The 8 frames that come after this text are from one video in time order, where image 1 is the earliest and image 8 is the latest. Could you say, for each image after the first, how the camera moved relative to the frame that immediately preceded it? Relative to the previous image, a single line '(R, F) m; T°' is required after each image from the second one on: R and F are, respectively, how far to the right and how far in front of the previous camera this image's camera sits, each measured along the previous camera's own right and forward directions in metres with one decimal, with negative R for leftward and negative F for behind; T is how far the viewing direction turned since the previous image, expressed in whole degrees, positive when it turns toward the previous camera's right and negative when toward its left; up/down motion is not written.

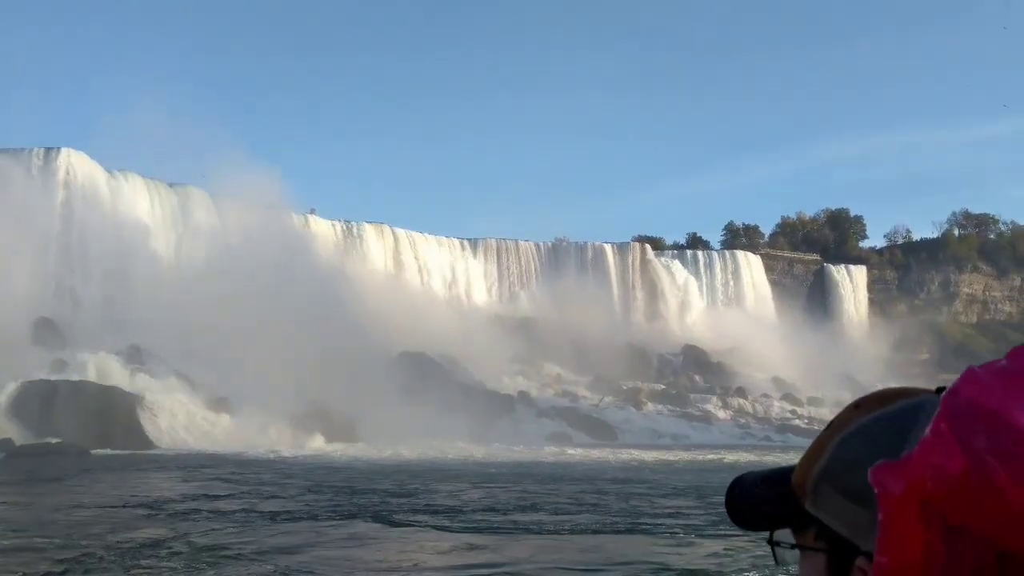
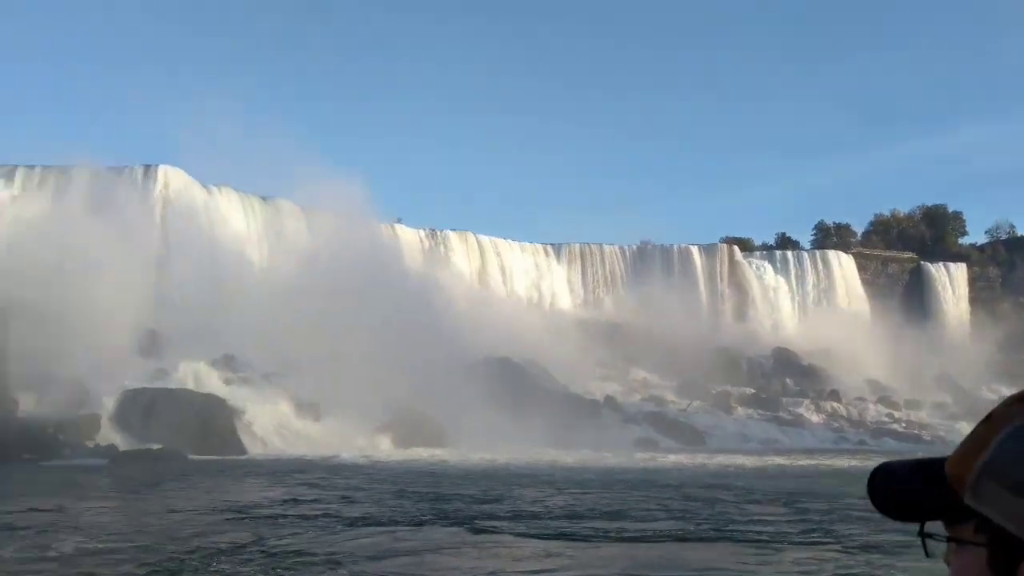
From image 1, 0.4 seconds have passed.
(+0.2, 0.0) m; -6°
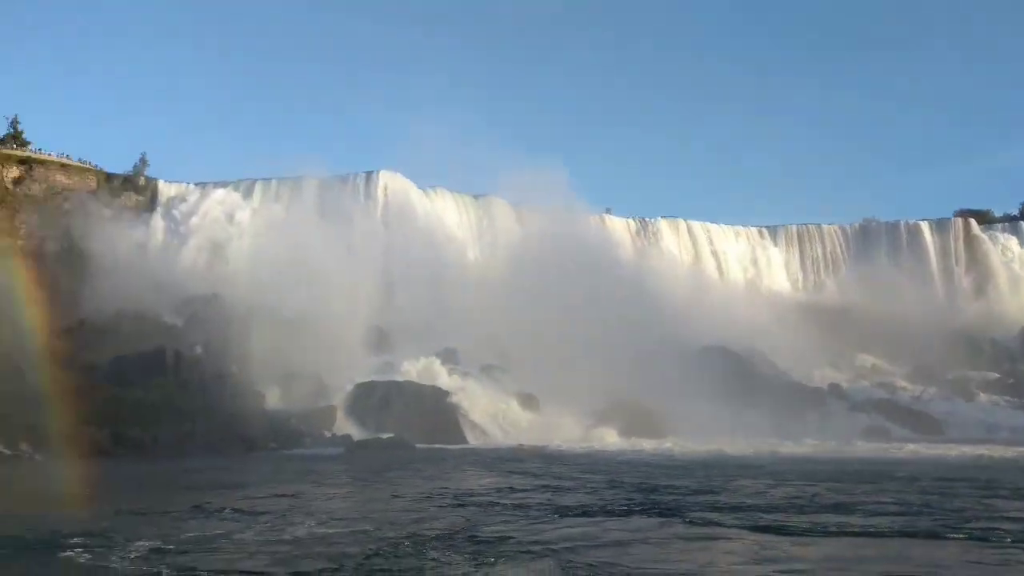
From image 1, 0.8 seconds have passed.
(+0.2, -0.1) m; -14°
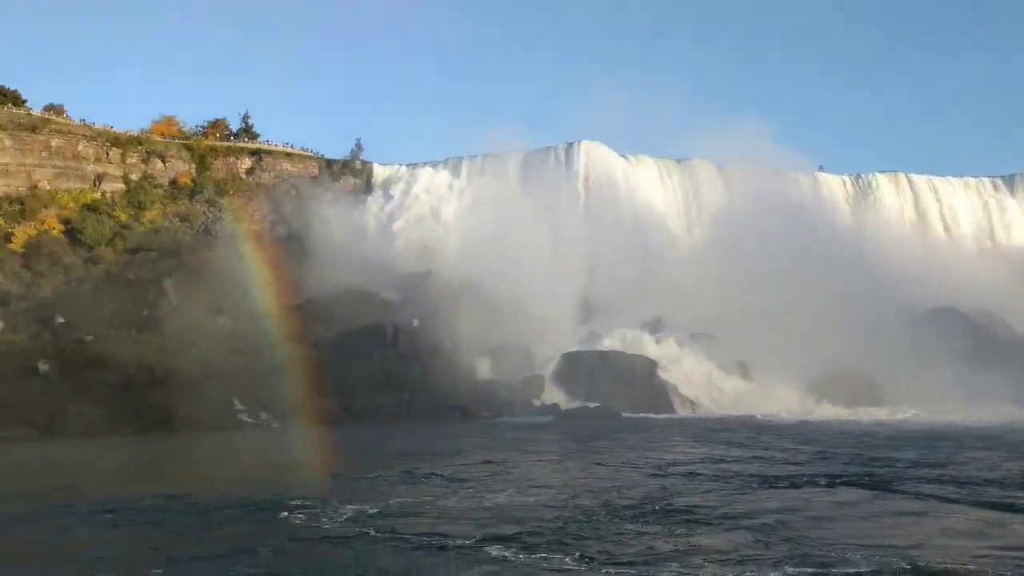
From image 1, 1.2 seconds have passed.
(+0.1, 0.0) m; -13°
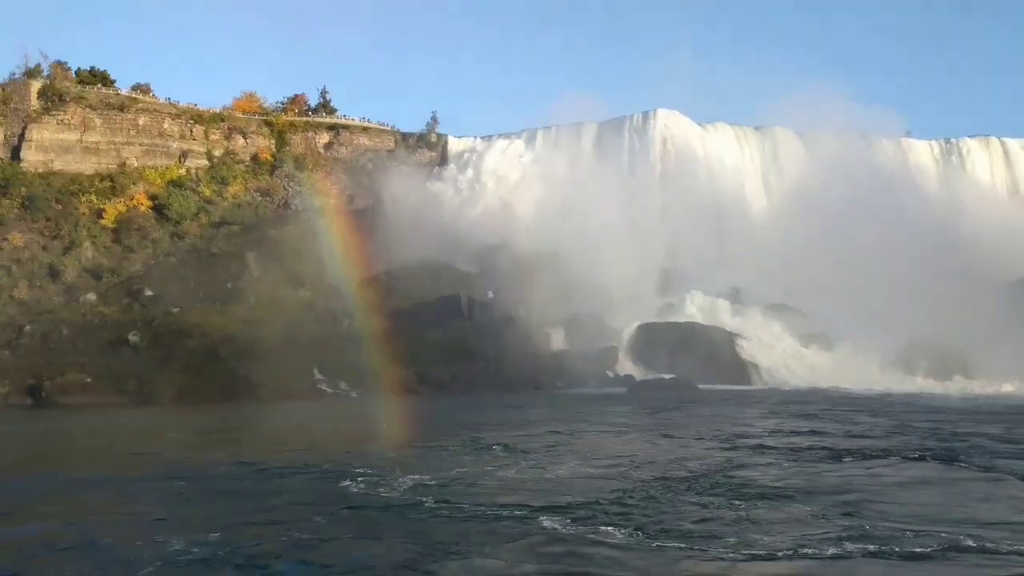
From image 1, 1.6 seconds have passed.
(+0.1, +0.1) m; -5°
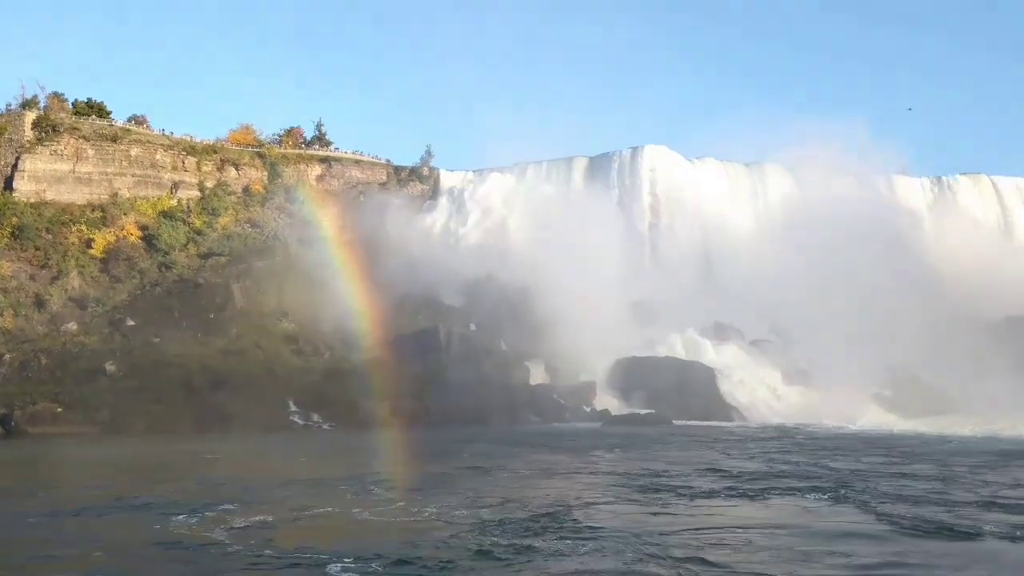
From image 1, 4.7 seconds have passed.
(+0.9, -0.1) m; -1°
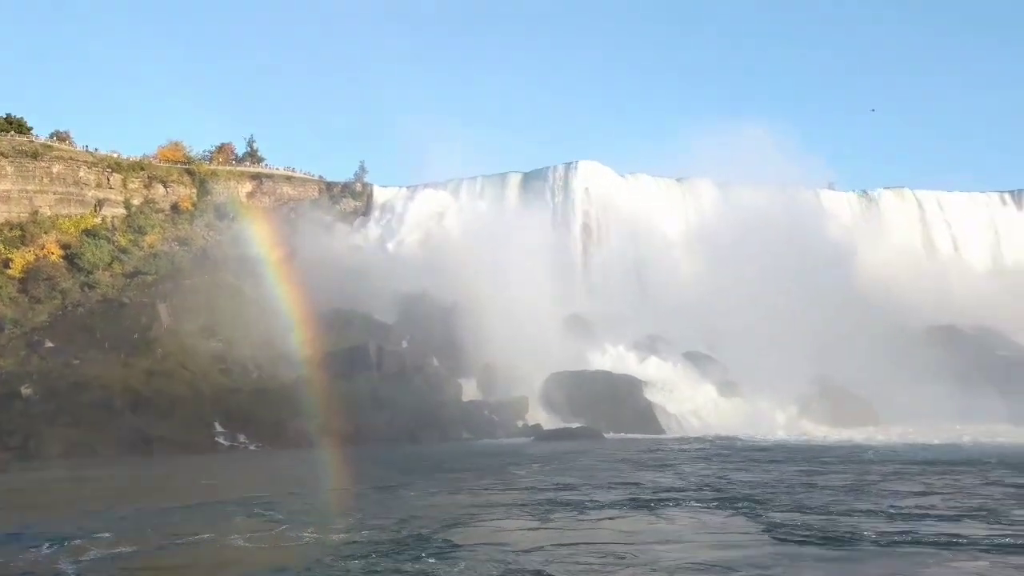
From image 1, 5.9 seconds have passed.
(+0.4, 0.0) m; +4°
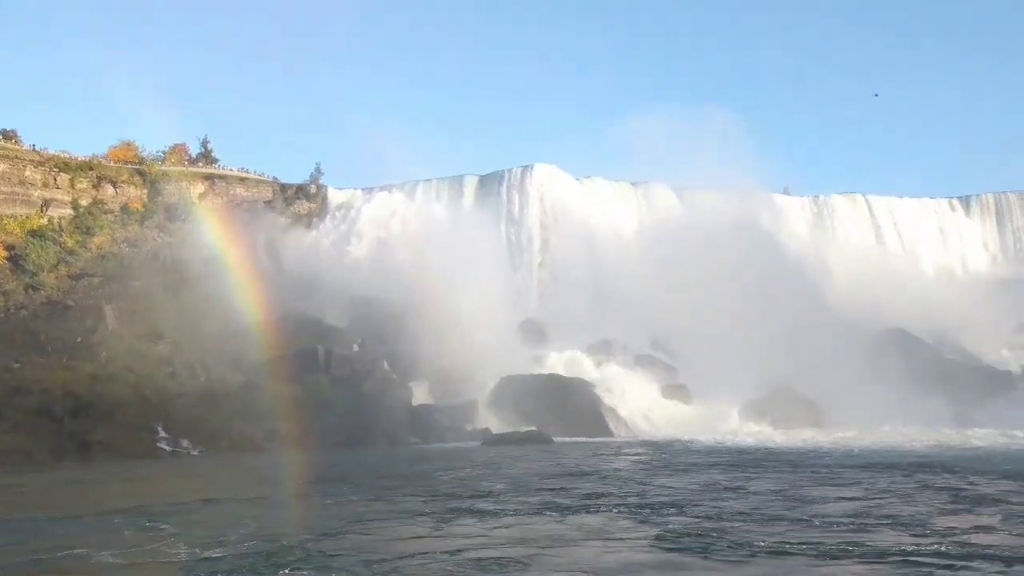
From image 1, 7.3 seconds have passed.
(+0.5, 0.0) m; +2°
